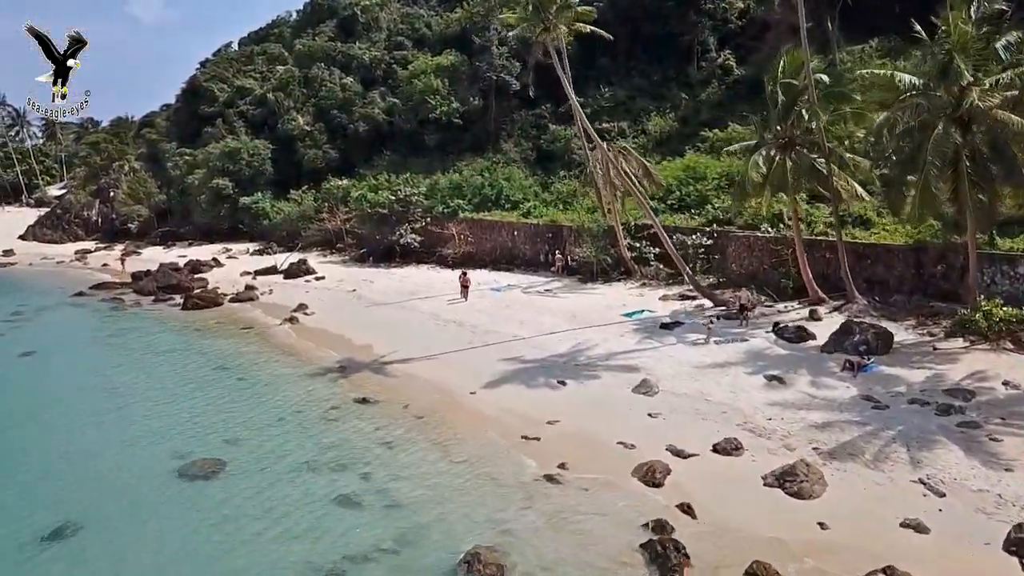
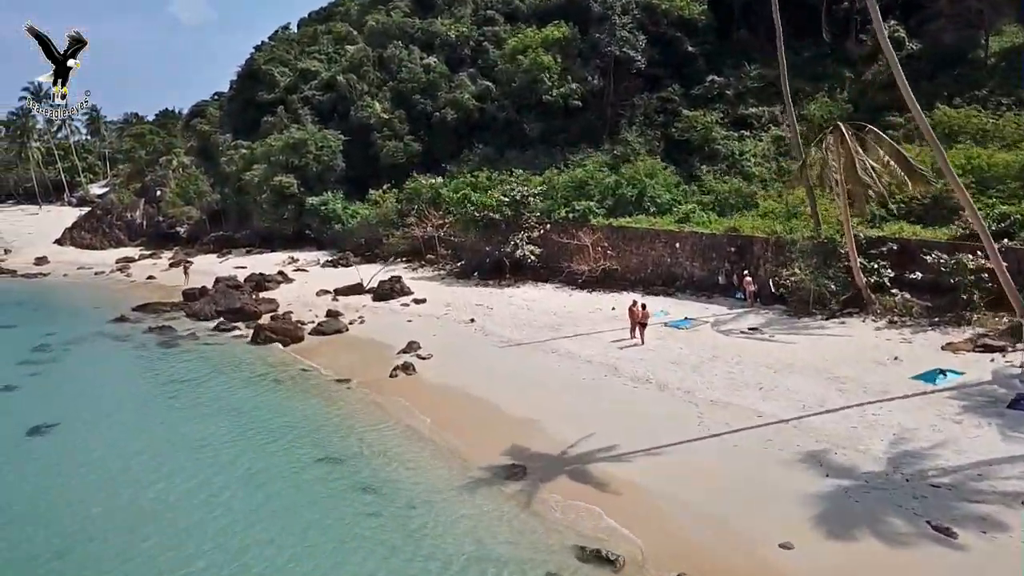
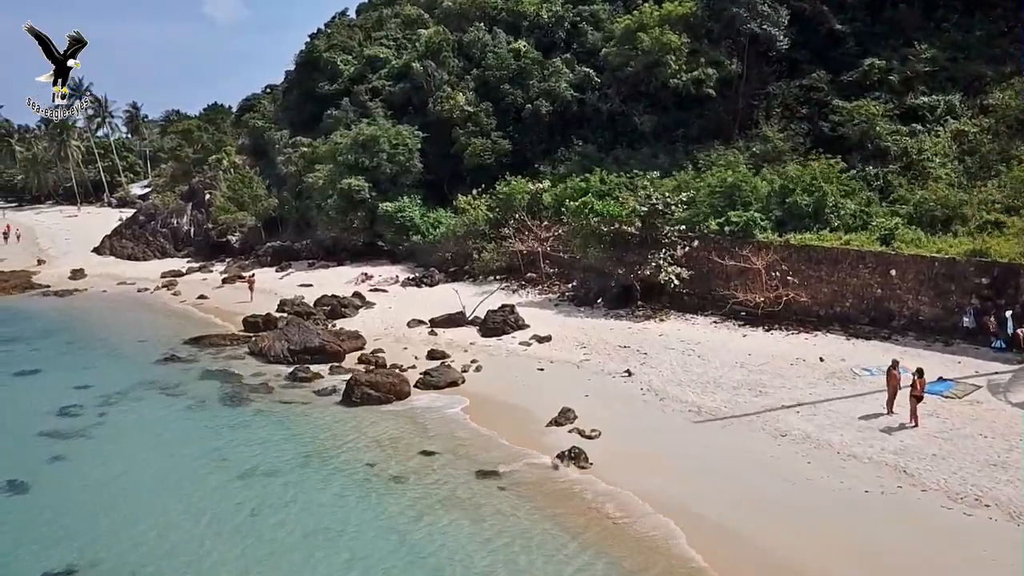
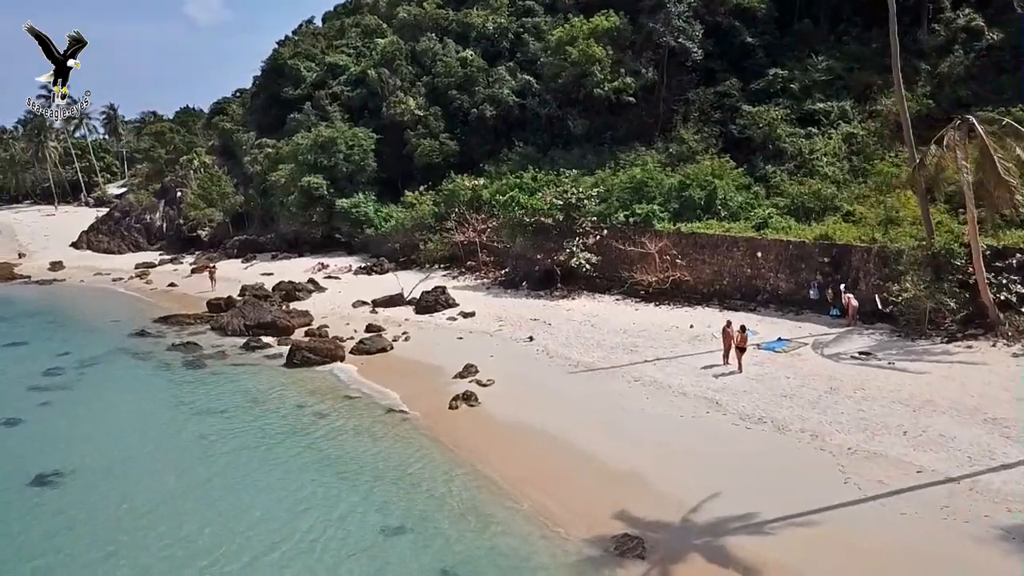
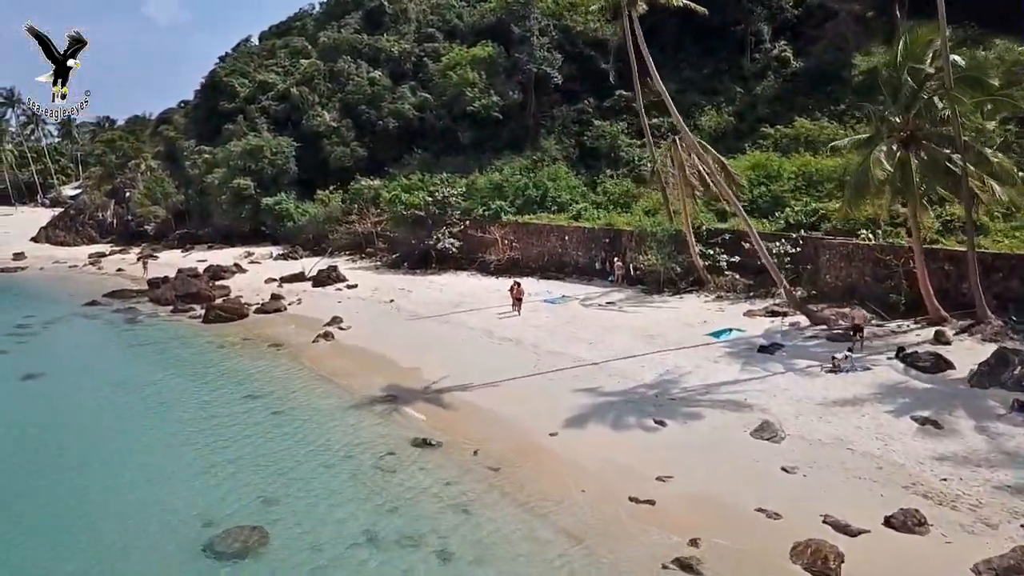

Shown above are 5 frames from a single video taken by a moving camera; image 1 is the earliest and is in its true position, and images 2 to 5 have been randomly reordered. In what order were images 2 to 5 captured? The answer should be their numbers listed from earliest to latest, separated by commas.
5, 2, 4, 3
